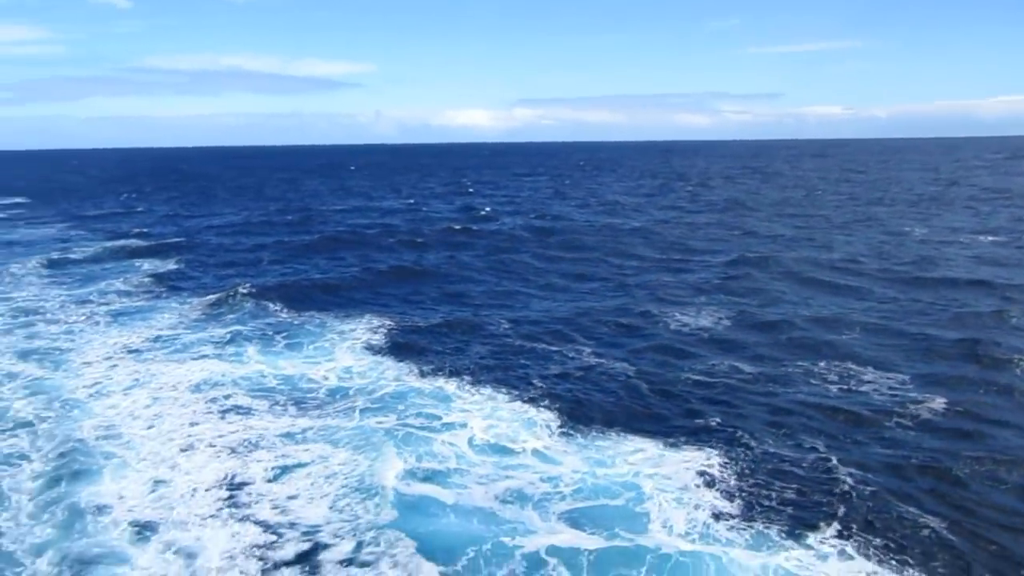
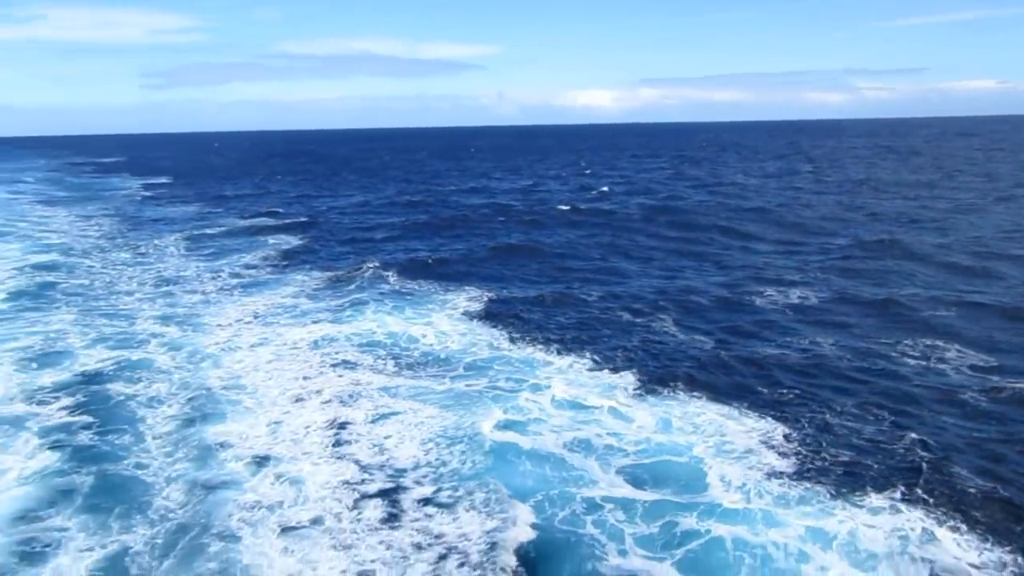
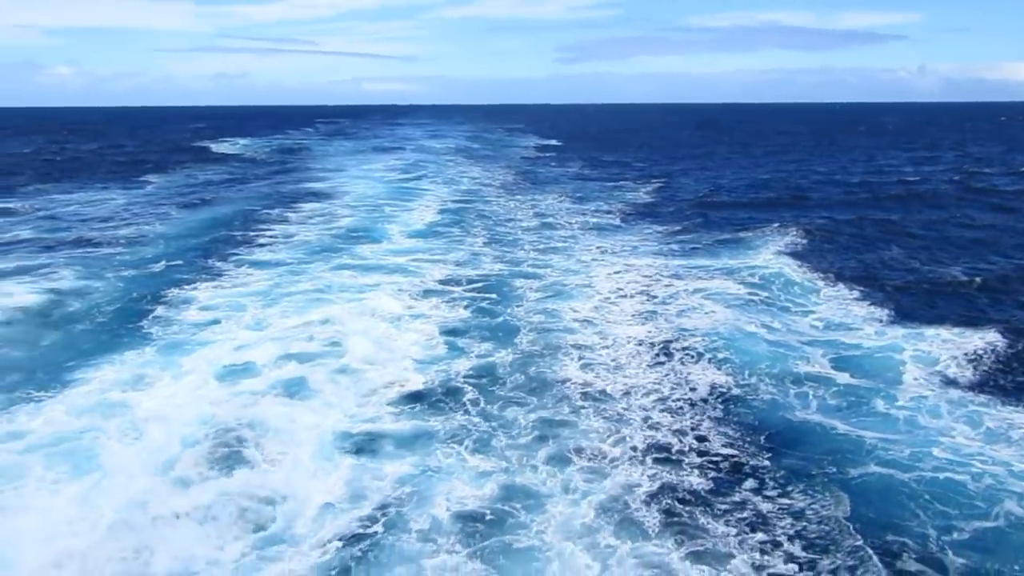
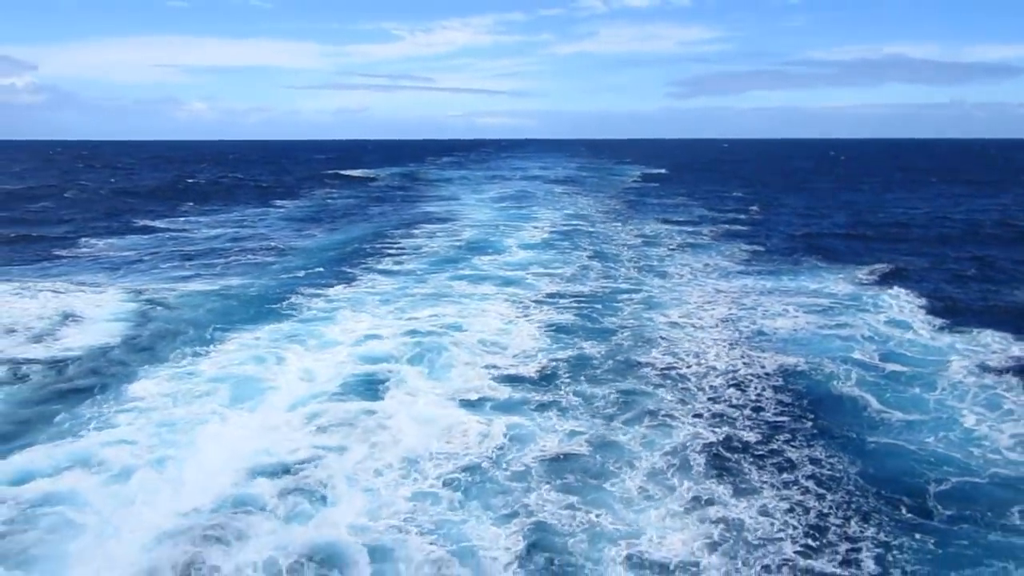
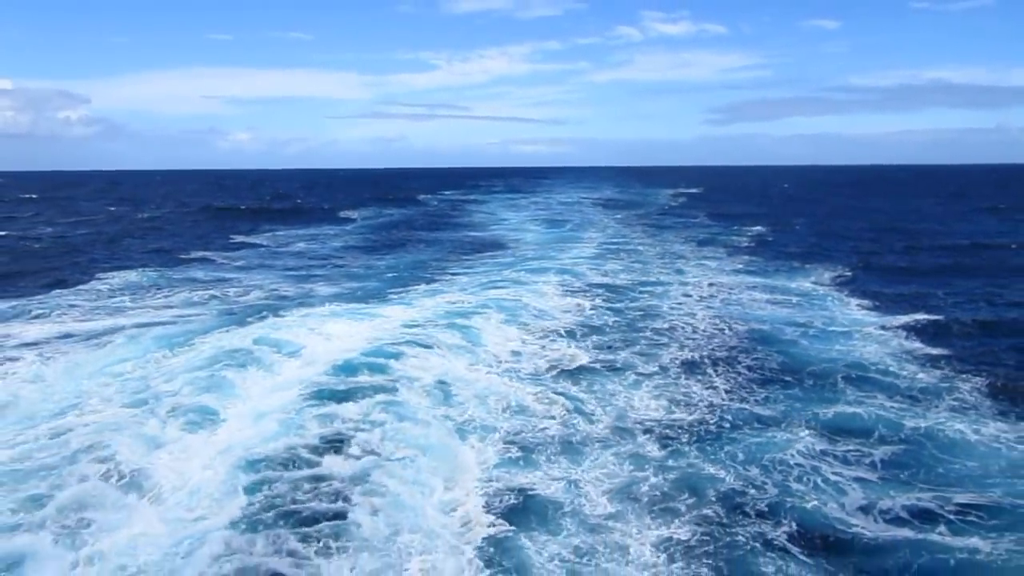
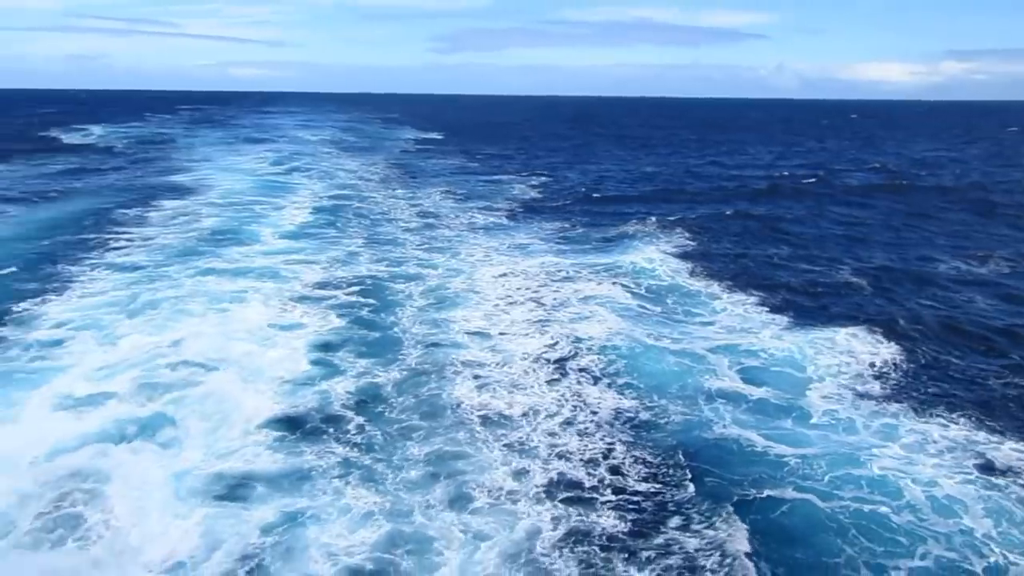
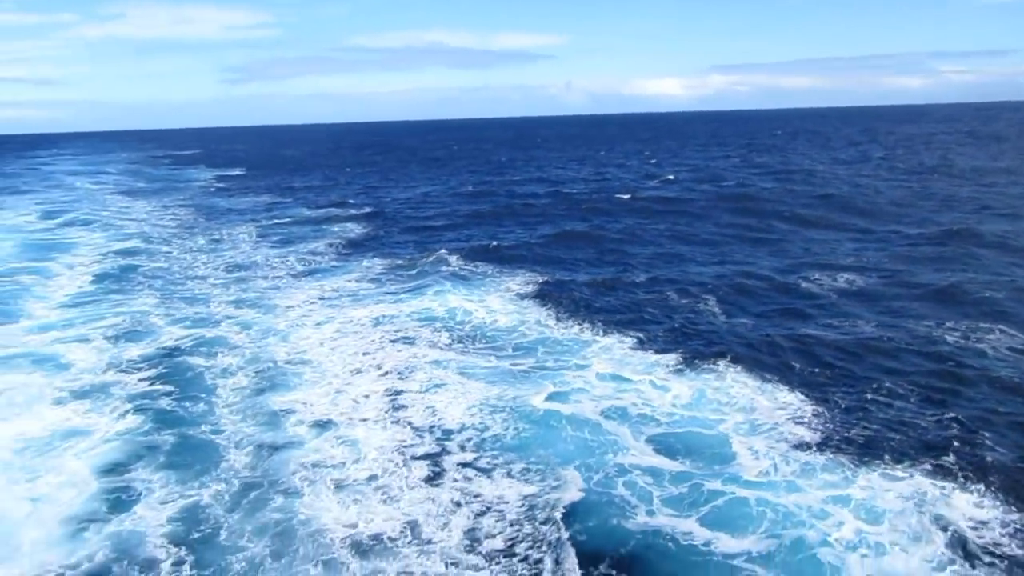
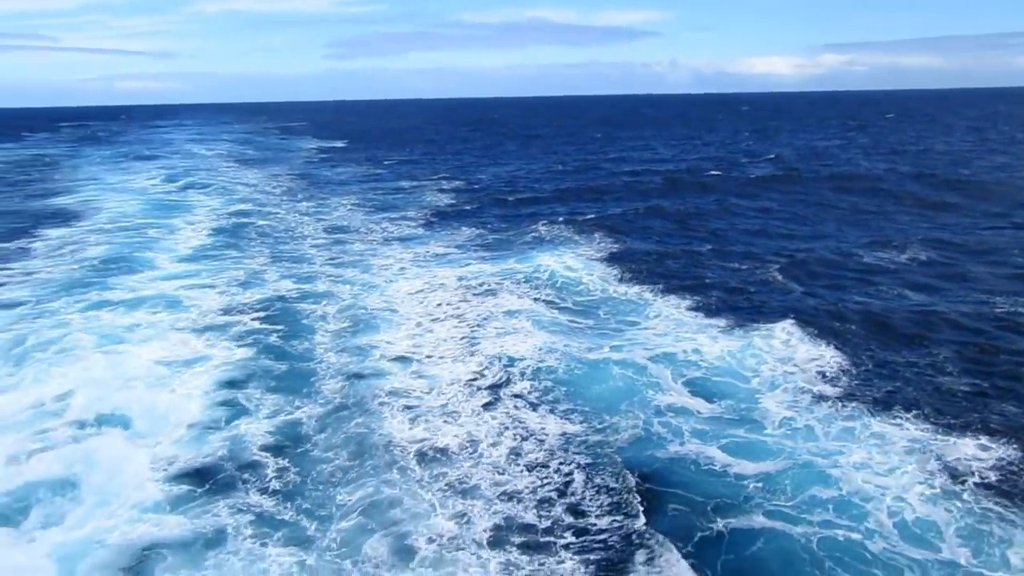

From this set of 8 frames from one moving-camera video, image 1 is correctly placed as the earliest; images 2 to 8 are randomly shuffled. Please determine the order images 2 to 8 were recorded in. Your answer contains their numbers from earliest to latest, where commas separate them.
2, 7, 8, 6, 3, 4, 5
